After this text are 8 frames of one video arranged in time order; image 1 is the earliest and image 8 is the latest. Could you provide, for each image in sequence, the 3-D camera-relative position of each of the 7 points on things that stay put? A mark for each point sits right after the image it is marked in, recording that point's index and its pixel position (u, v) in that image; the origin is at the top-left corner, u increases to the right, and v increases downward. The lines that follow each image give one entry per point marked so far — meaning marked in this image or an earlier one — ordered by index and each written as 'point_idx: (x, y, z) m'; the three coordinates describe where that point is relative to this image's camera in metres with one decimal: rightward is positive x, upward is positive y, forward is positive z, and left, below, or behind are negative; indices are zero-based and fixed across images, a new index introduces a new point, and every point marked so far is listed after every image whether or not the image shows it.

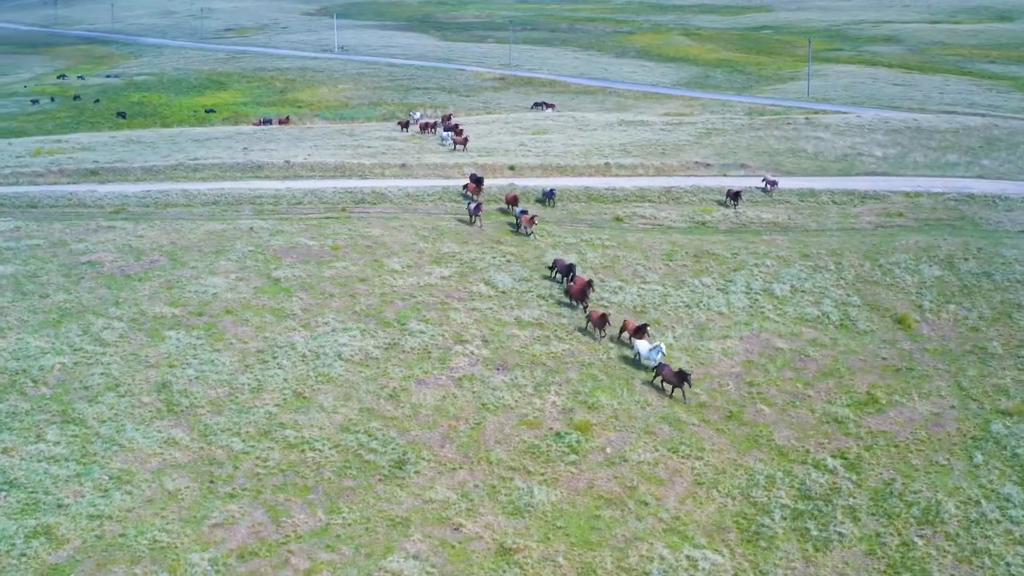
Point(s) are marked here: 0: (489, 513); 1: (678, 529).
0: (-0.7, -5.5, +19.7) m
1: (+3.9, -5.8, +19.2) m
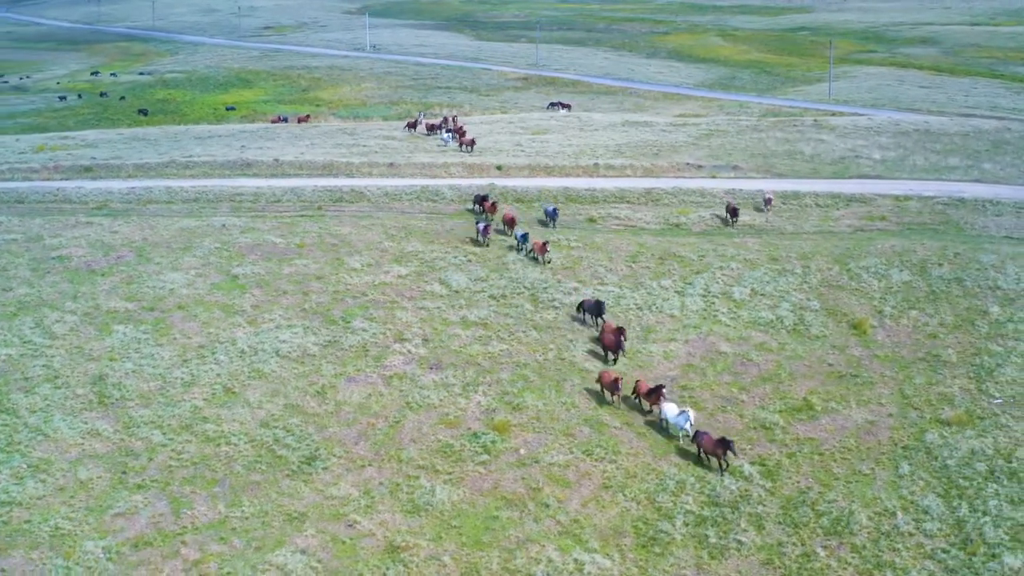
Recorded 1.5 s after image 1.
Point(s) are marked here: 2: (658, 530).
0: (-3.2, -5.5, +19.8) m
1: (+1.4, -5.8, +19.2) m
2: (+3.5, -5.8, +19.3) m
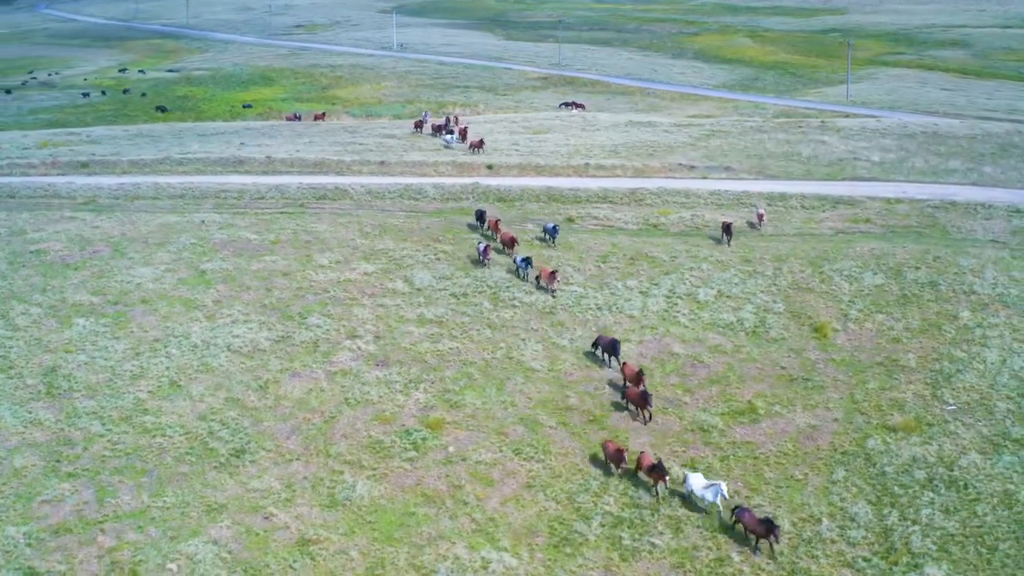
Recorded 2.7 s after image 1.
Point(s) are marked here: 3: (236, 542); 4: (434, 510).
0: (-5.2, -5.4, +20.0) m
1: (-0.6, -5.8, +19.2) m
2: (+1.4, -5.8, +19.3) m
3: (-6.5, -5.9, +18.8) m
4: (-2.0, -5.5, +19.9) m
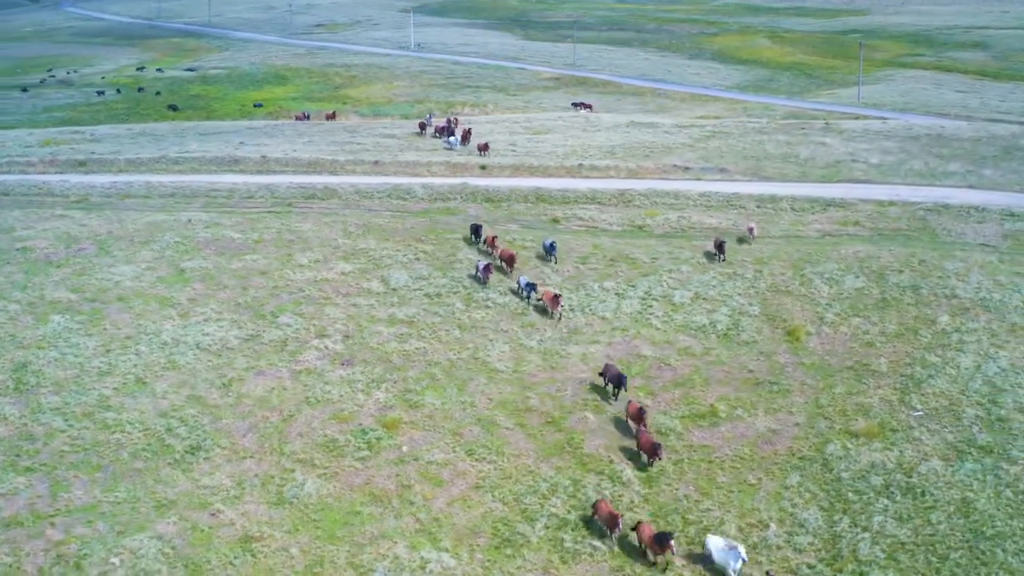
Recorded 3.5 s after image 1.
0: (-6.6, -5.4, +20.2) m
1: (-2.0, -5.8, +19.3) m
2: (+0.1, -5.9, +19.3) m
3: (-7.9, -5.9, +19.0) m
4: (-3.3, -5.5, +20.0) m
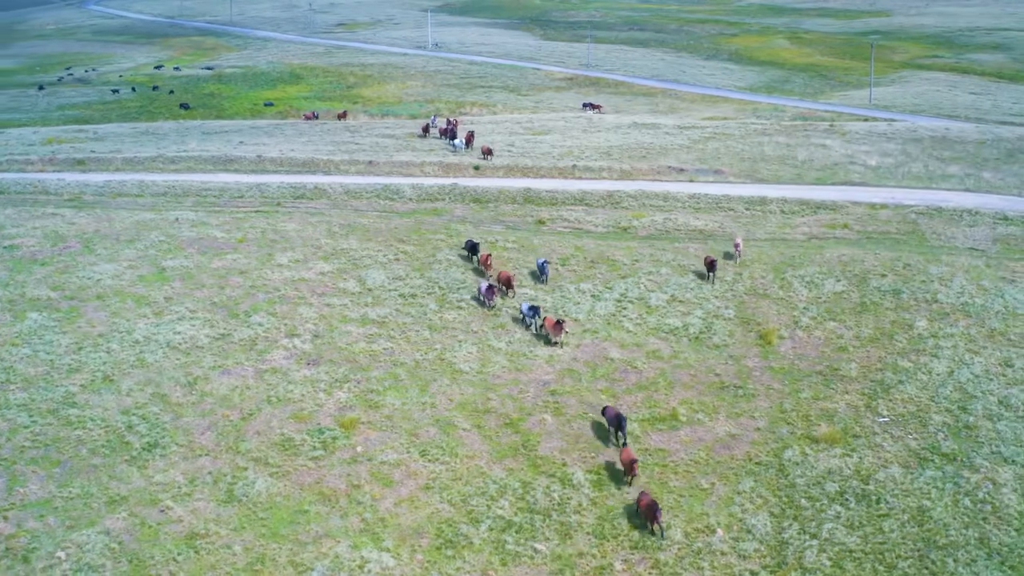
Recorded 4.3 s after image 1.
0: (-7.9, -5.4, +20.4) m
1: (-3.4, -5.9, +19.4) m
2: (-1.3, -5.9, +19.4) m
3: (-9.2, -5.9, +19.3) m
4: (-4.7, -5.5, +20.1) m
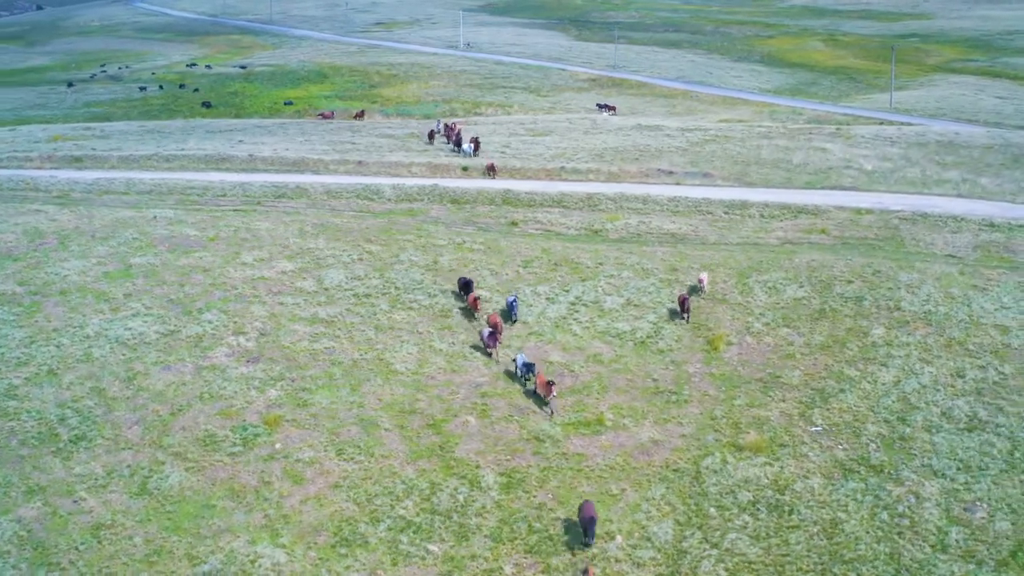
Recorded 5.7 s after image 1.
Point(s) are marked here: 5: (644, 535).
0: (-10.3, -5.3, +20.9) m
1: (-5.9, -5.9, +19.7) m
2: (-3.8, -6.0, +19.6) m
3: (-11.7, -5.8, +19.8) m
4: (-7.1, -5.5, +20.5) m
5: (+3.3, -6.2, +20.0) m
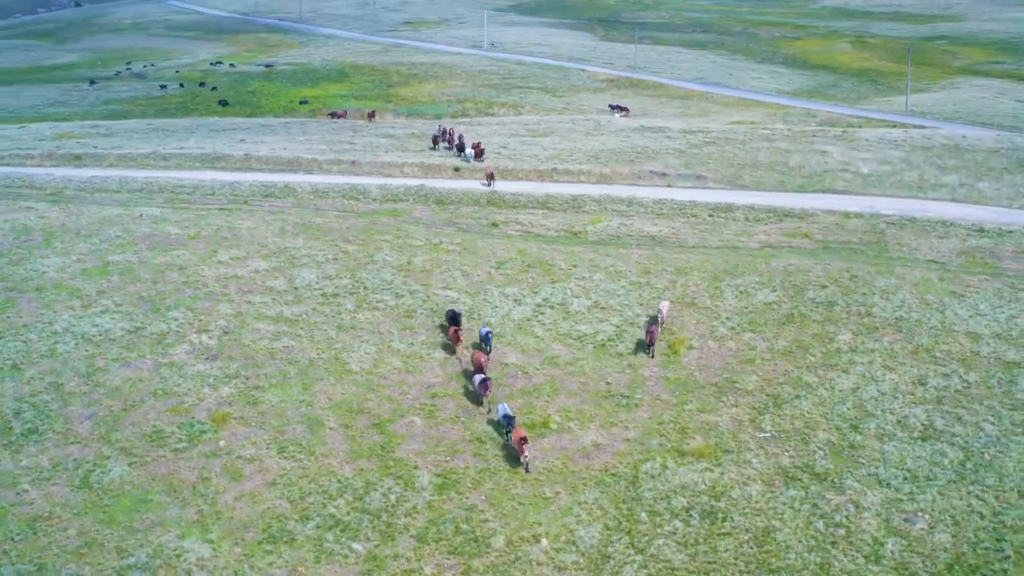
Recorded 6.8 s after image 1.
0: (-12.1, -5.3, +21.3) m
1: (-7.7, -5.9, +20.0) m
2: (-5.6, -6.0, +19.9) m
3: (-13.5, -5.7, +20.3) m
4: (-8.9, -5.5, +20.8) m
5: (+1.5, -6.3, +20.0) m
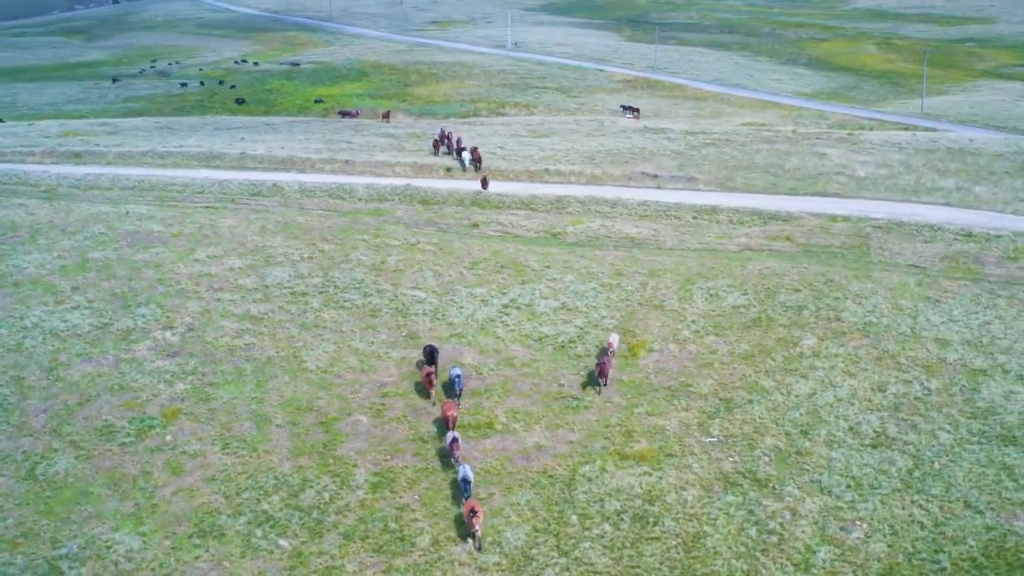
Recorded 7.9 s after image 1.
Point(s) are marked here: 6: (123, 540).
0: (-13.9, -5.1, +21.9) m
1: (-9.5, -5.8, +20.4) m
2: (-7.5, -5.9, +20.2) m
3: (-15.3, -5.6, +20.9) m
4: (-10.7, -5.4, +21.2) m
5: (-0.3, -6.3, +20.1) m
6: (-9.4, -6.2, +19.5) m
